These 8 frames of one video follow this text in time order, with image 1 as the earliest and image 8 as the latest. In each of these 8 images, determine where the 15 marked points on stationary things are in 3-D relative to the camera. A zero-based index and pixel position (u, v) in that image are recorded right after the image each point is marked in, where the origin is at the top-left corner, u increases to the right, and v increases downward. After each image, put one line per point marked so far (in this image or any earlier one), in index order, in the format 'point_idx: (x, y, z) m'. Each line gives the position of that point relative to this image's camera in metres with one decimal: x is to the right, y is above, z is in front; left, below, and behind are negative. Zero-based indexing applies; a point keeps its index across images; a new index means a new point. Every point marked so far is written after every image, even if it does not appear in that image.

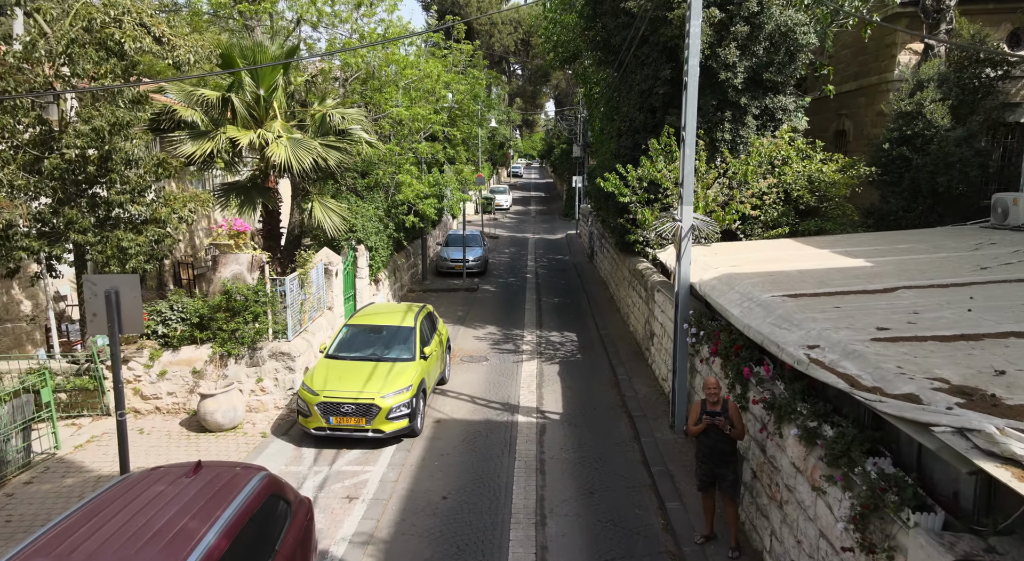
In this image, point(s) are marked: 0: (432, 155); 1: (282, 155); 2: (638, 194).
0: (-2.1, +3.3, +19.0) m
1: (-3.6, +1.9, +10.9) m
2: (+2.4, +1.6, +13.7) m
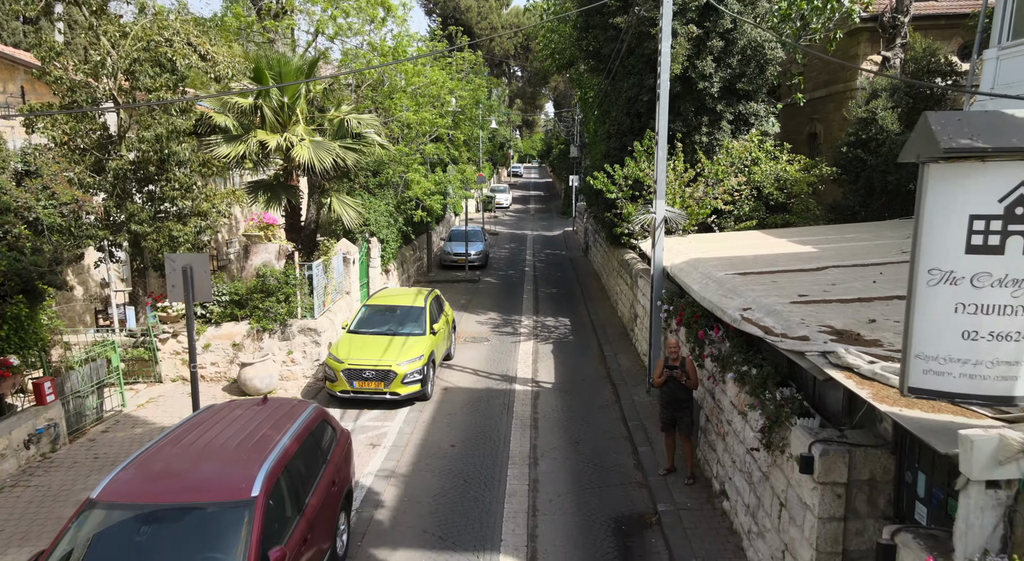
0: (-2.1, +3.6, +20.6) m
1: (-3.7, +2.2, +12.6) m
2: (+2.3, +1.9, +15.3) m
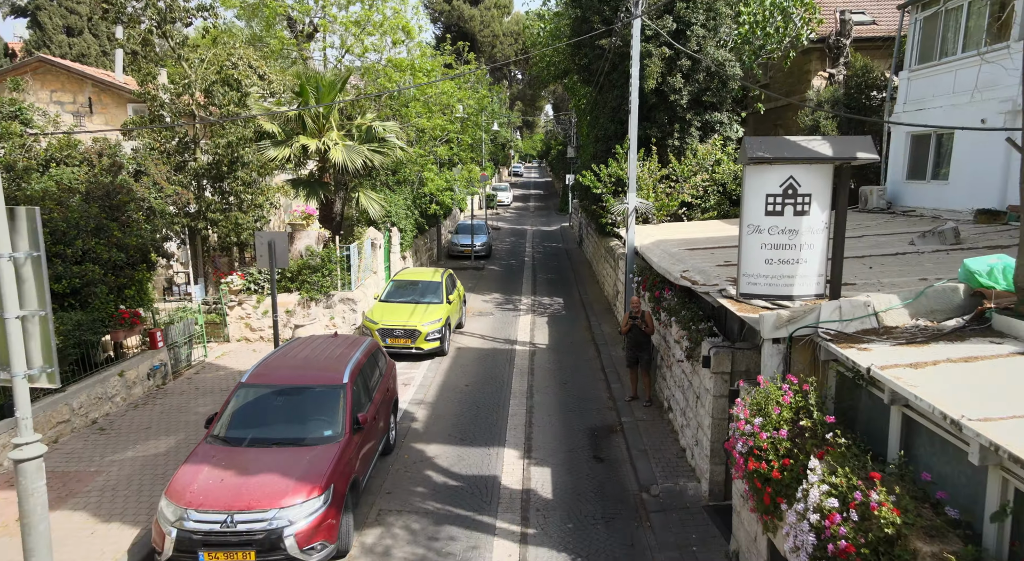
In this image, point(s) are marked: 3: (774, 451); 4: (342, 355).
0: (-2.1, +4.0, +23.4) m
1: (-3.6, +2.6, +15.4) m
2: (+2.4, +2.3, +18.1) m
3: (+1.9, -1.2, +5.2) m
4: (-2.0, -0.9, +8.9) m
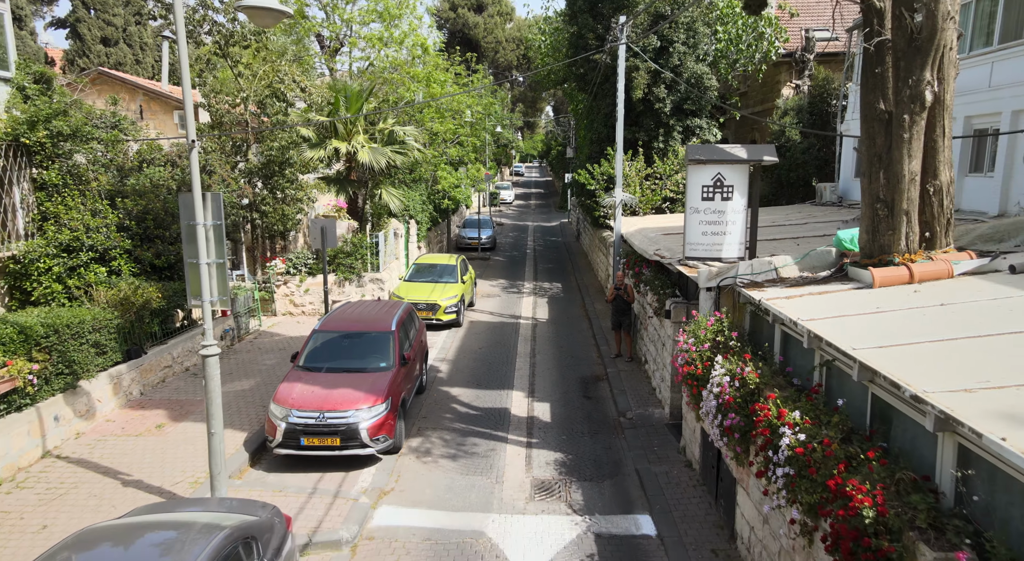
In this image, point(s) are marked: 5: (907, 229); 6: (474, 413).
0: (-2.0, +4.4, +25.9) m
1: (-3.5, +3.0, +17.9) m
2: (+2.5, +2.7, +20.6) m
3: (+2.0, -0.8, +7.8) m
4: (-1.9, -0.5, +11.4) m
5: (+3.9, +0.5, +7.1) m
6: (-0.6, -2.0, +11.3) m
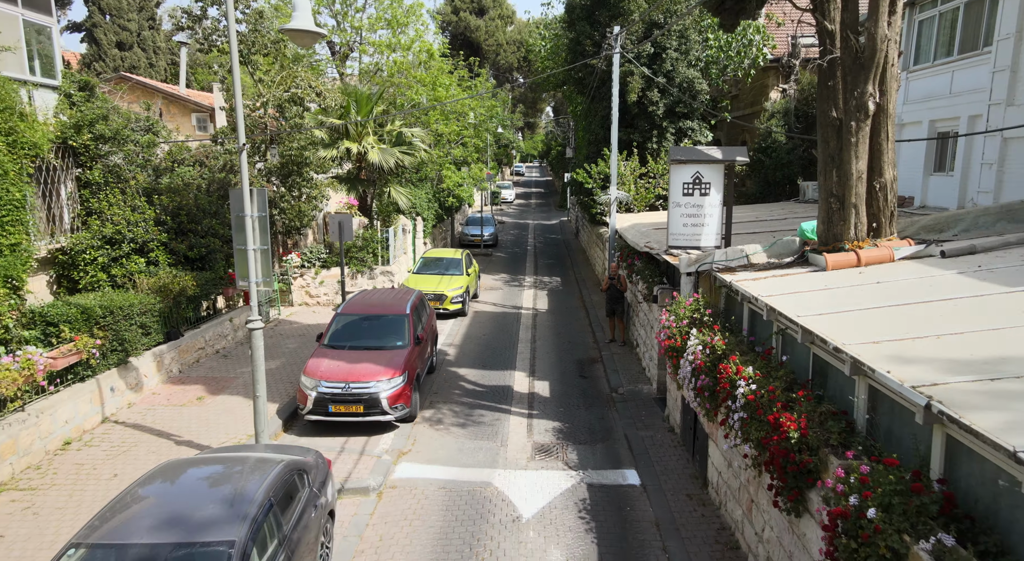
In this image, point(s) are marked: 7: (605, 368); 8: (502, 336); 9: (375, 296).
0: (-1.9, +4.6, +27.1) m
1: (-3.5, +3.2, +19.1) m
2: (+2.5, +2.9, +21.8) m
3: (+2.0, -0.6, +8.9) m
4: (-1.9, -0.3, +12.6) m
5: (+3.9, +0.7, +8.3) m
6: (-0.5, -1.8, +12.5) m
7: (+1.7, -1.6, +13.7) m
8: (-0.2, -1.3, +16.6) m
9: (-2.4, -0.3, +12.6) m
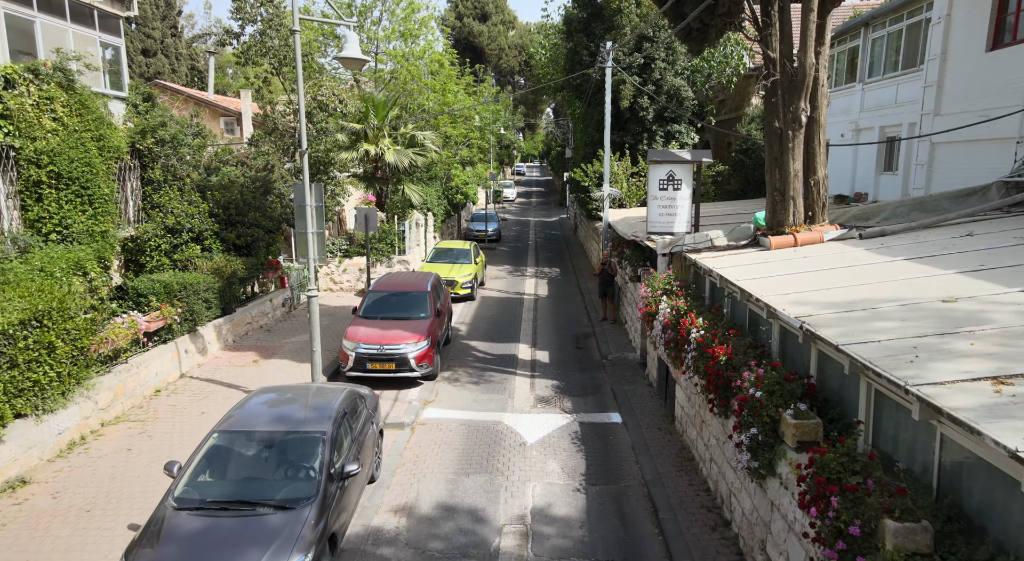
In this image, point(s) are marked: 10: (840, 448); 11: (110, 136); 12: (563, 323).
0: (-1.8, +4.9, +29.2) m
1: (-3.4, +3.5, +21.2) m
2: (+2.6, +3.2, +23.9) m
3: (+2.1, -0.3, +11.0) m
4: (-1.8, 0.0, +14.7) m
5: (+4.0, +1.0, +10.4) m
6: (-0.4, -1.5, +14.6) m
7: (+1.8, -1.3, +15.8) m
8: (-0.1, -0.9, +18.6) m
9: (-2.3, +0.1, +14.7) m
10: (+2.1, -1.1, +4.8) m
11: (-7.1, +2.5, +12.9) m
12: (+1.3, -1.0, +17.8) m
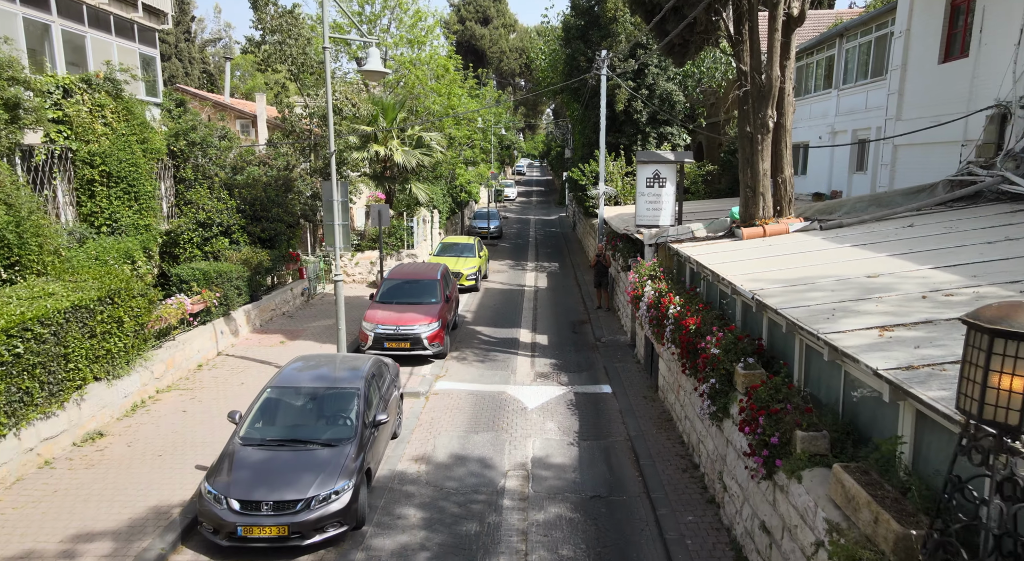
0: (-1.8, +5.2, +30.6) m
1: (-3.3, +3.7, +22.5) m
2: (+2.7, +3.5, +25.3) m
3: (+2.2, -0.1, +12.4) m
4: (-1.7, +0.2, +16.1) m
5: (+4.0, +1.2, +11.8) m
6: (-0.4, -1.3, +16.0) m
7: (+1.9, -1.1, +17.2) m
8: (-0.1, -0.7, +20.0) m
9: (-2.2, +0.3, +16.1) m
10: (+2.2, -0.9, +6.2) m
11: (-7.0, +2.8, +14.3) m
12: (+1.3, -0.8, +19.2) m
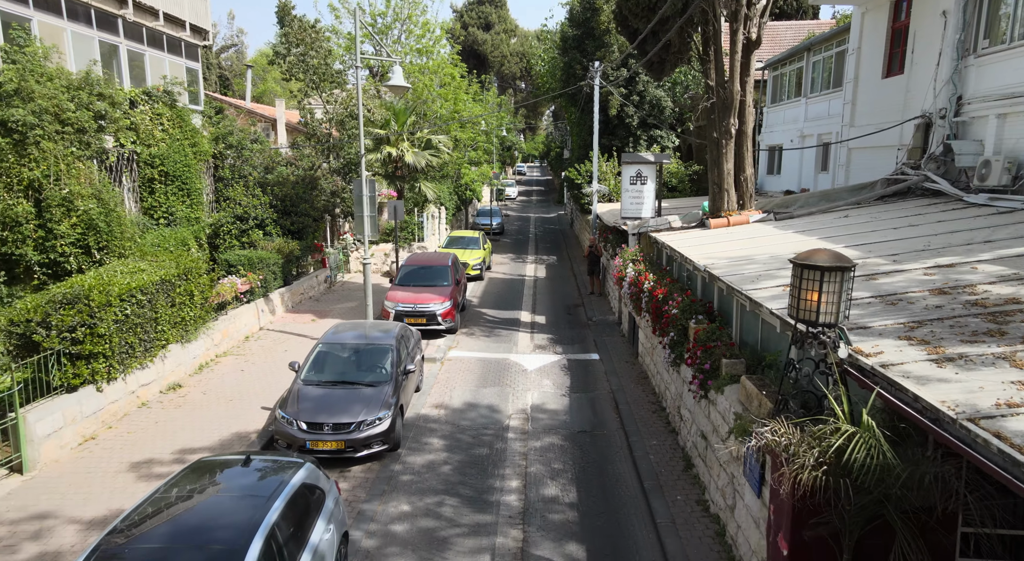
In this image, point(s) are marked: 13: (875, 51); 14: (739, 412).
0: (-1.7, +5.5, +32.7) m
1: (-3.3, +4.1, +24.6) m
2: (+2.7, +3.8, +27.4) m
3: (+2.2, +0.2, +14.5) m
4: (-1.7, +0.6, +18.2) m
5: (+4.1, +1.5, +13.9) m
6: (-0.4, -1.0, +18.1) m
7: (+1.9, -0.8, +19.3) m
8: (0.0, -0.4, +22.1) m
9: (-2.2, +0.6, +18.2) m
10: (+2.2, -0.6, +8.3) m
11: (-7.0, +3.1, +16.4) m
12: (+1.3, -0.5, +21.3) m
13: (+7.7, +4.9, +15.6) m
14: (+2.1, -1.2, +6.8) m
